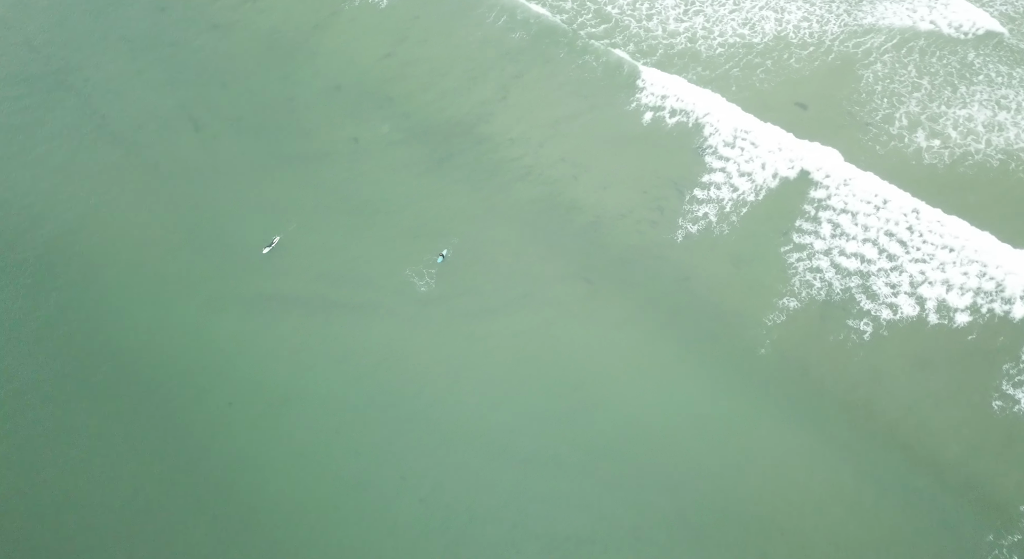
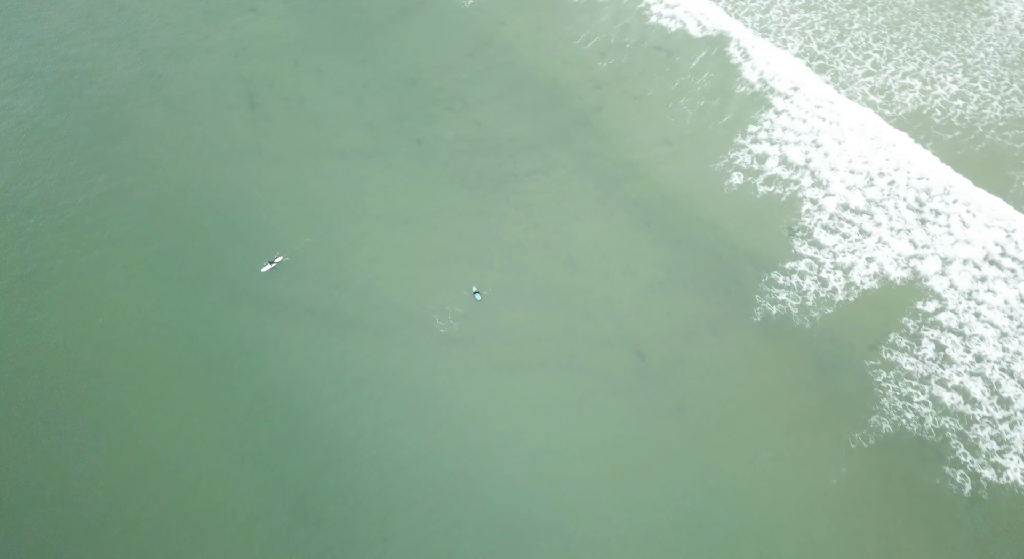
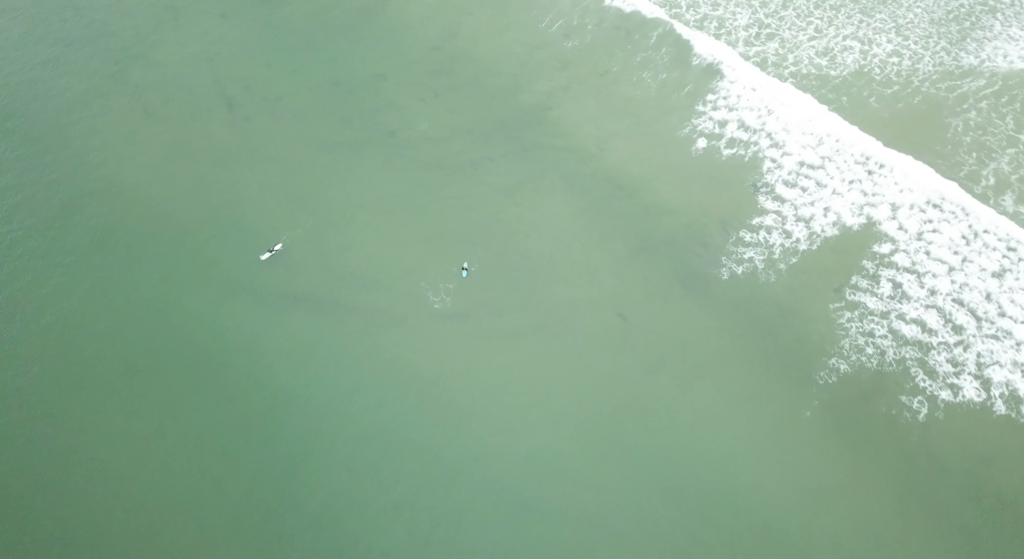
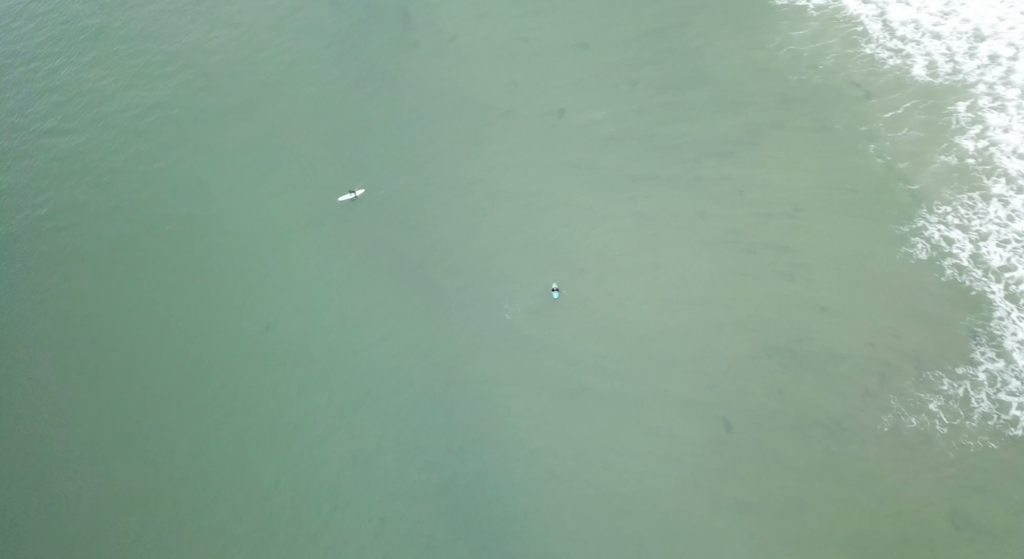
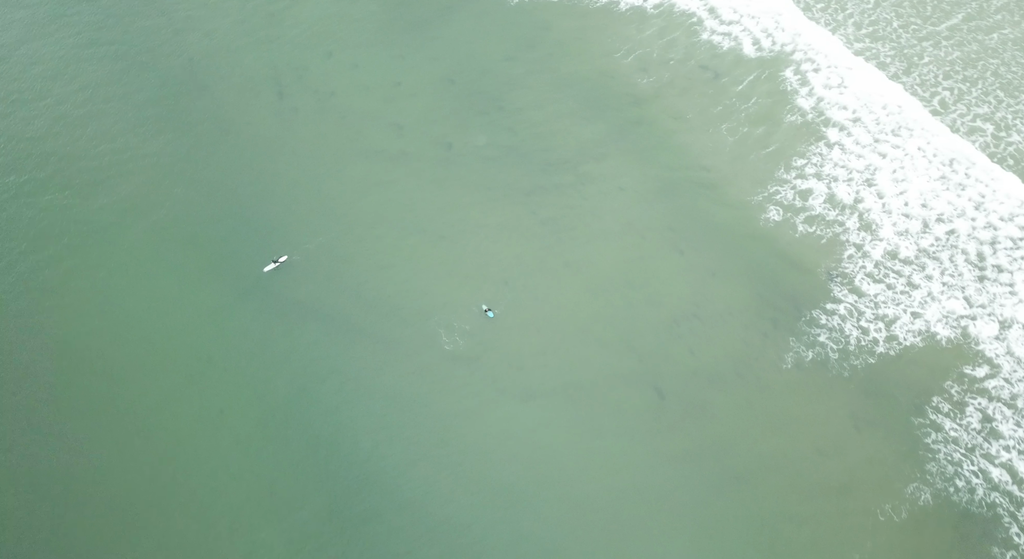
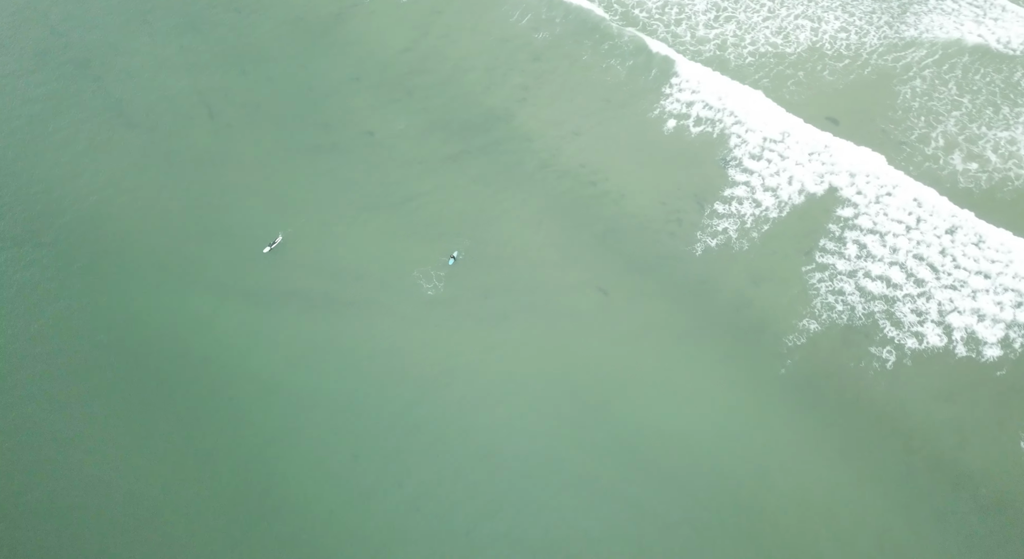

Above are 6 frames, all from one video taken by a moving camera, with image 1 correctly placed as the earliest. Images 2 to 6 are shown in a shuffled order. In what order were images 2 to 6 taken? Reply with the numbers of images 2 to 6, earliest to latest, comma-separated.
6, 3, 2, 5, 4
